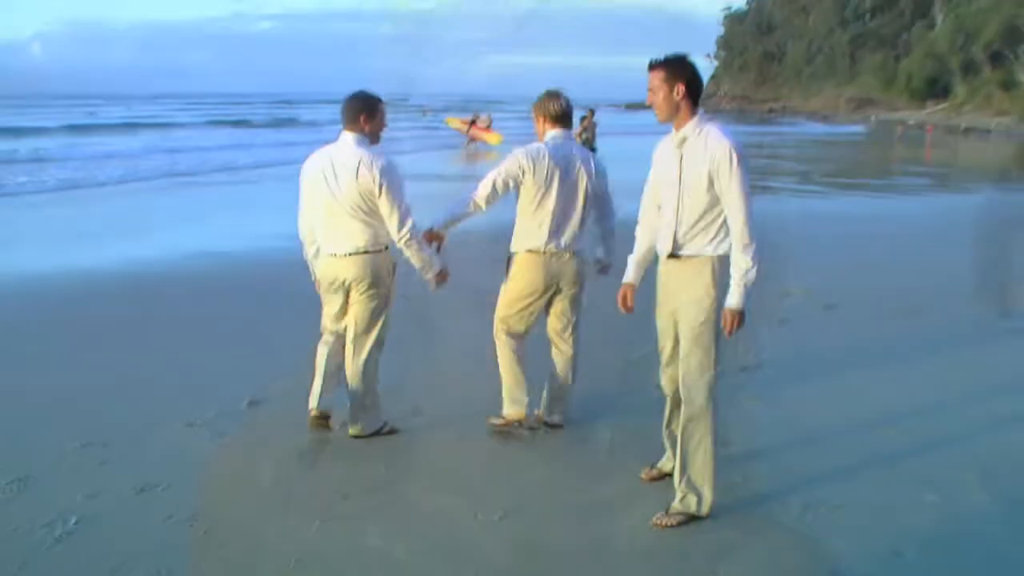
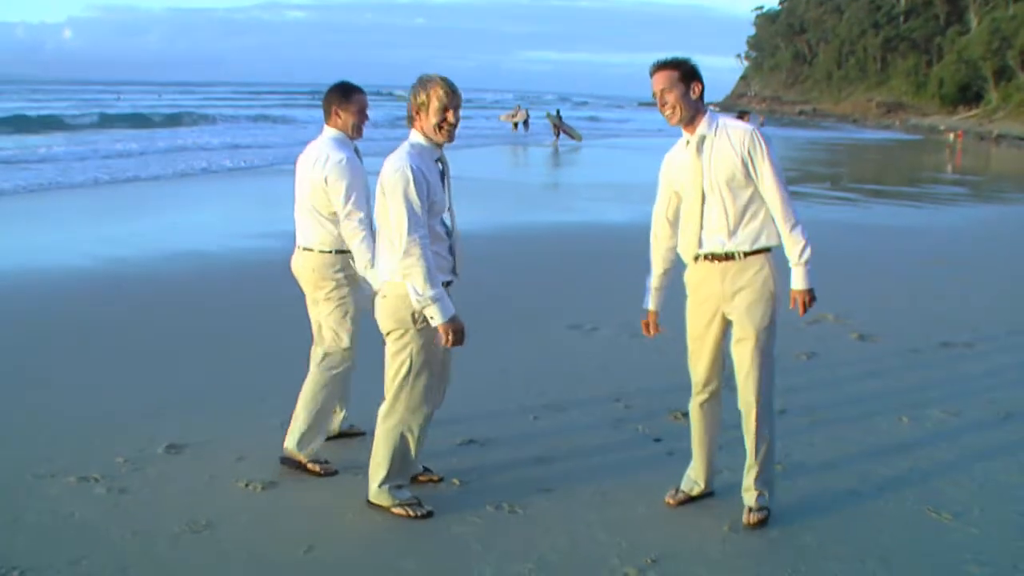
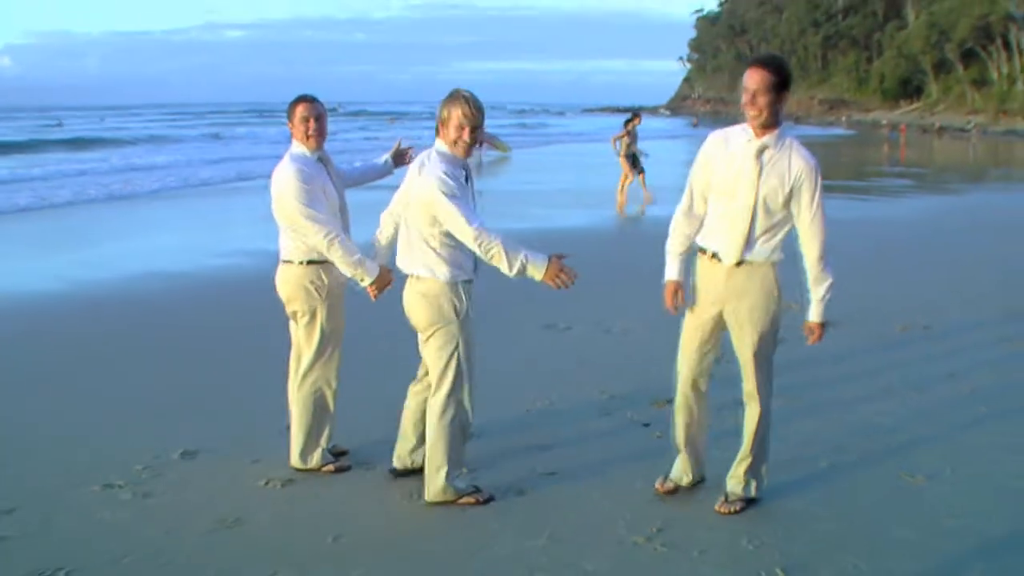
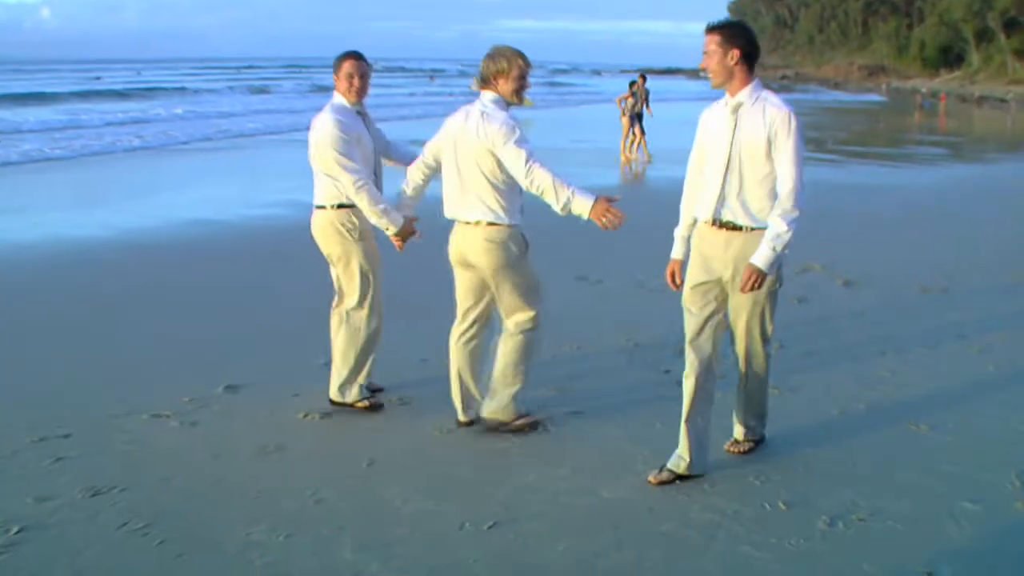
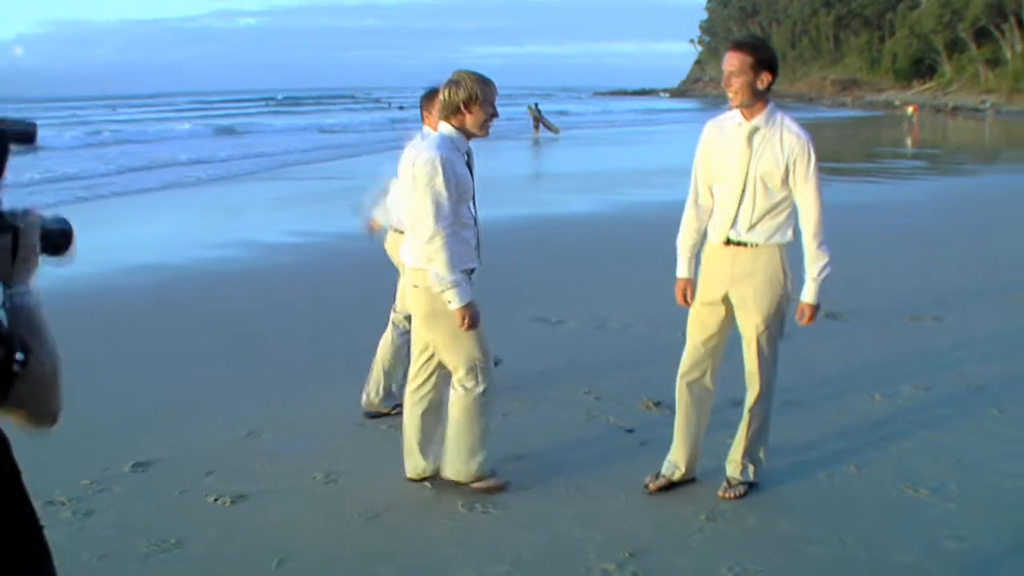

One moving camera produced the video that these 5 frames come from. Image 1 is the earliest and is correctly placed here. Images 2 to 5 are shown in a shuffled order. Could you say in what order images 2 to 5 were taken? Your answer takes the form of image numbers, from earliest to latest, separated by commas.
4, 3, 2, 5
